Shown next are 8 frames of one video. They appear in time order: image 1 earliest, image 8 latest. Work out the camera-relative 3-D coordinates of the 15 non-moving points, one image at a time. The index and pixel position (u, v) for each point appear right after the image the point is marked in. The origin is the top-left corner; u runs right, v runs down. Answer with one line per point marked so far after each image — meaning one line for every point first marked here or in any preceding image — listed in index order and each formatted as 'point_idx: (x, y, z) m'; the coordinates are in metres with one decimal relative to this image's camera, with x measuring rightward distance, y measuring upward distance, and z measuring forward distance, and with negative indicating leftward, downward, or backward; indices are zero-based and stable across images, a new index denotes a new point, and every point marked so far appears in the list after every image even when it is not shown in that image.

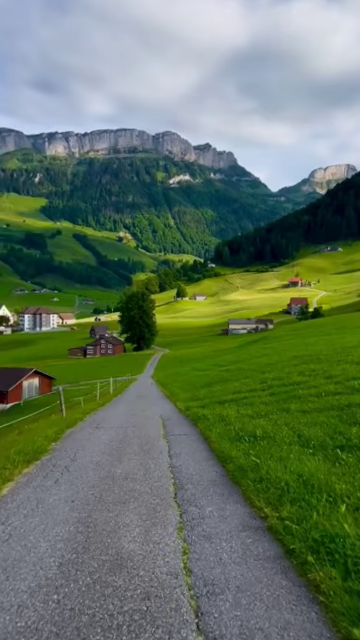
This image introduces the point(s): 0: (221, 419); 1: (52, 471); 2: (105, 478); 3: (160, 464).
0: (+1.9, -4.7, +19.4) m
1: (-4.3, -5.1, +13.9) m
2: (-2.2, -4.6, +12.1) m
3: (-0.7, -4.6, +13.4) m
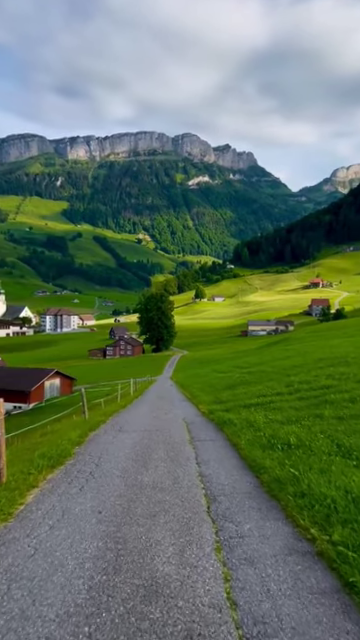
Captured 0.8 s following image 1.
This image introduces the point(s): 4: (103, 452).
0: (+3.1, -4.8, +18.7) m
1: (-3.4, -5.2, +13.5) m
2: (-1.4, -4.7, +11.5) m
3: (+0.2, -4.7, +12.8) m
4: (-3.3, -5.6, +17.8) m
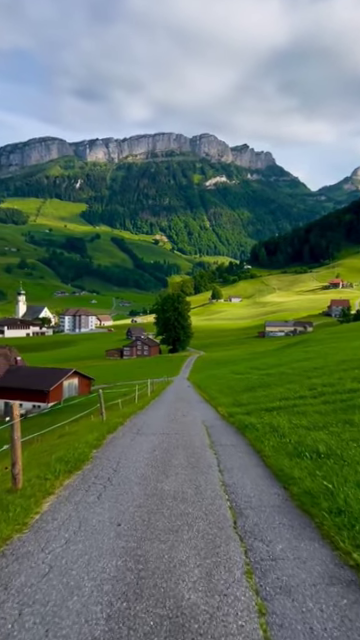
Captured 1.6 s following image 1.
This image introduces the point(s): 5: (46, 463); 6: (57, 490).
0: (+4.0, -4.8, +17.9) m
1: (-2.7, -5.2, +13.0) m
2: (-0.8, -4.7, +10.9) m
3: (+0.9, -4.7, +12.2) m
4: (-2.5, -5.7, +17.2) m
5: (-5.2, -5.6, +15.8) m
6: (-3.7, -5.2, +12.4) m
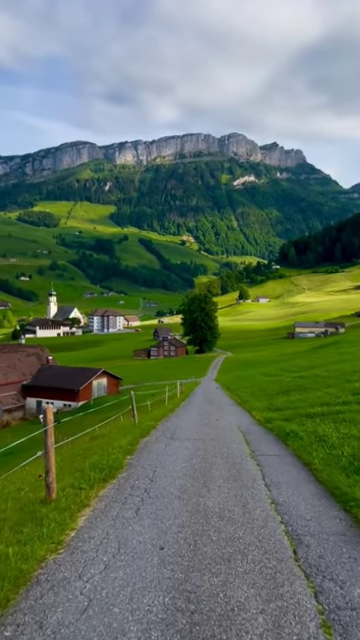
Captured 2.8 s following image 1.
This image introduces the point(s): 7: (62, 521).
0: (+5.5, -4.8, +16.6) m
1: (-1.5, -5.2, +12.2) m
2: (+0.3, -4.7, +10.0) m
3: (+2.1, -4.7, +11.1) m
4: (-0.9, -5.7, +16.4) m
5: (-3.8, -5.6, +15.1) m
6: (-2.5, -5.2, +11.7) m
7: (-2.8, -4.9, +10.0) m
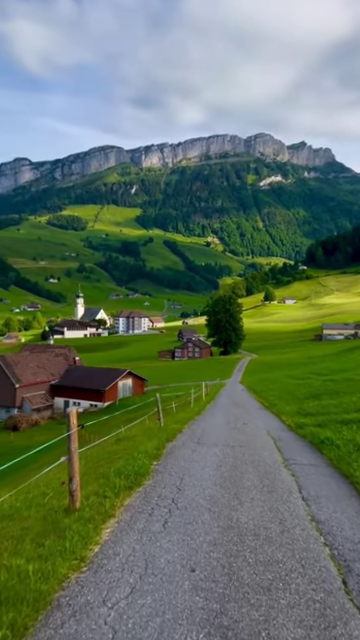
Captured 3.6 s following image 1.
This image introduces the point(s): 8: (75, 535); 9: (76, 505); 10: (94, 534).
0: (+6.6, -4.9, +15.5) m
1: (-0.6, -5.2, +11.5) m
2: (+1.0, -4.7, +9.2) m
3: (+2.9, -4.7, +10.2) m
4: (+0.2, -5.7, +15.7) m
5: (-2.7, -5.6, +14.6) m
6: (-1.7, -5.2, +11.1) m
7: (-2.1, -4.9, +9.4) m
8: (-2.4, -4.9, +9.4) m
9: (-2.9, -5.0, +11.3) m
10: (-2.0, -5.0, +9.5) m
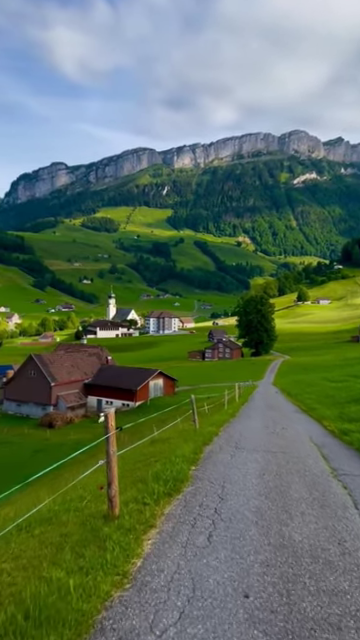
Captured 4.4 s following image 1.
0: (+8.1, -4.9, +14.3) m
1: (+0.5, -5.2, +10.8) m
2: (+2.0, -4.7, +8.4) m
3: (+3.9, -4.7, +9.3) m
4: (+1.6, -5.7, +14.9) m
5: (-1.3, -5.6, +14.0) m
6: (-0.6, -5.2, +10.5) m
7: (-1.1, -4.9, +8.8) m
8: (-1.4, -4.9, +8.9) m
9: (-1.7, -5.0, +10.8) m
10: (-1.0, -5.0, +9.0) m
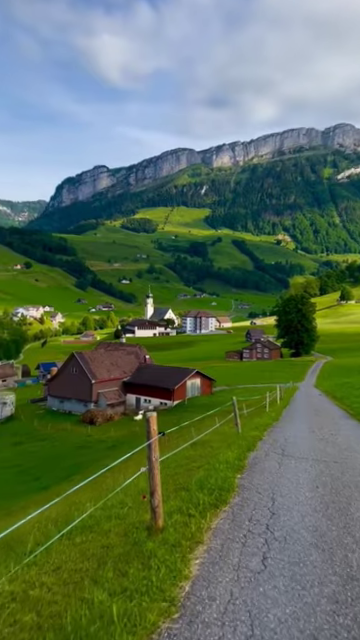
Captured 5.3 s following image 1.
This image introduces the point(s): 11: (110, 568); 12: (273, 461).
0: (+9.6, -4.9, +12.6) m
1: (+1.7, -5.2, +9.9) m
2: (+3.0, -4.7, +7.3) m
3: (+4.9, -4.7, +8.1) m
4: (+3.2, -5.7, +13.9) m
5: (+0.2, -5.5, +13.3) m
6: (+0.6, -5.1, +9.7) m
7: (-0.1, -4.8, +8.1) m
8: (-0.3, -4.8, +8.1) m
9: (-0.5, -5.0, +10.1) m
10: (+0.1, -4.9, +8.2) m
11: (-1.4, -5.0, +8.3) m
12: (+4.3, -6.4, +18.6) m
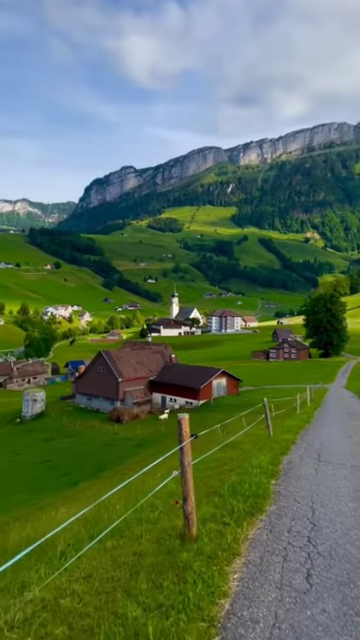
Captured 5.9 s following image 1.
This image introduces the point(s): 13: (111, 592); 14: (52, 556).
0: (+10.5, -4.8, +11.4) m
1: (+2.5, -5.1, +9.2) m
2: (+3.6, -4.6, +6.6) m
3: (+5.6, -4.7, +7.2) m
4: (+4.3, -5.6, +13.1) m
5: (+1.2, -5.5, +12.7) m
6: (+1.4, -5.1, +9.1) m
7: (+0.6, -4.8, +7.5) m
8: (+0.4, -4.8, +7.6) m
9: (+0.3, -4.9, +9.6) m
10: (+0.8, -4.9, +7.6) m
11: (-0.7, -5.0, +7.9) m
12: (+5.6, -6.3, +17.8) m
13: (-1.3, -5.1, +7.7) m
14: (-3.2, -5.9, +10.2) m
